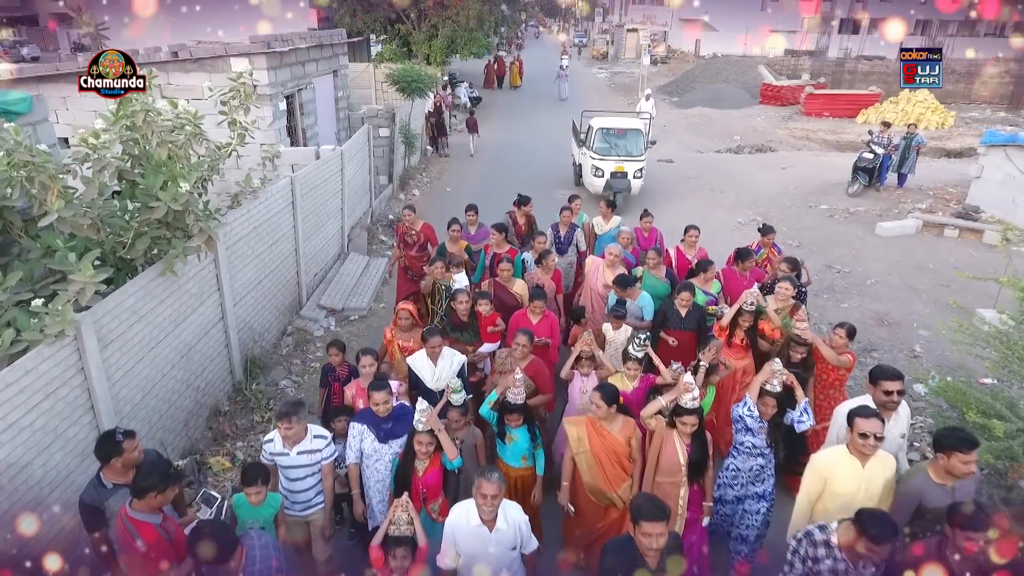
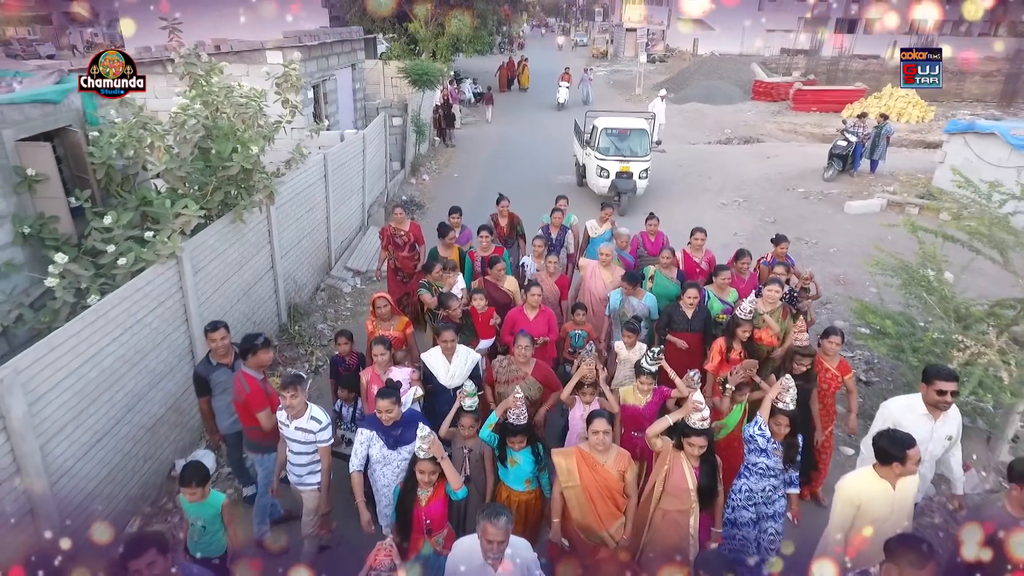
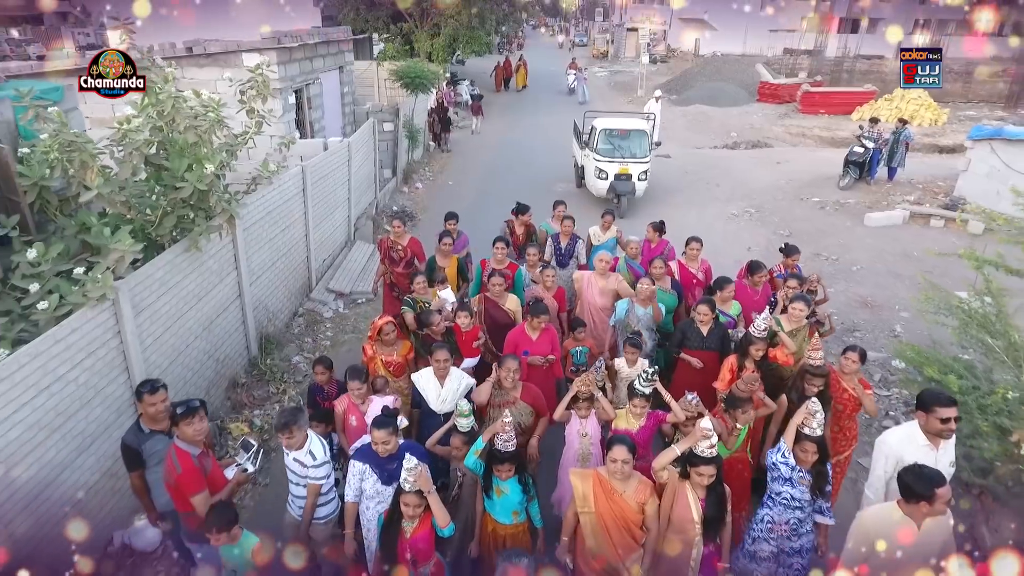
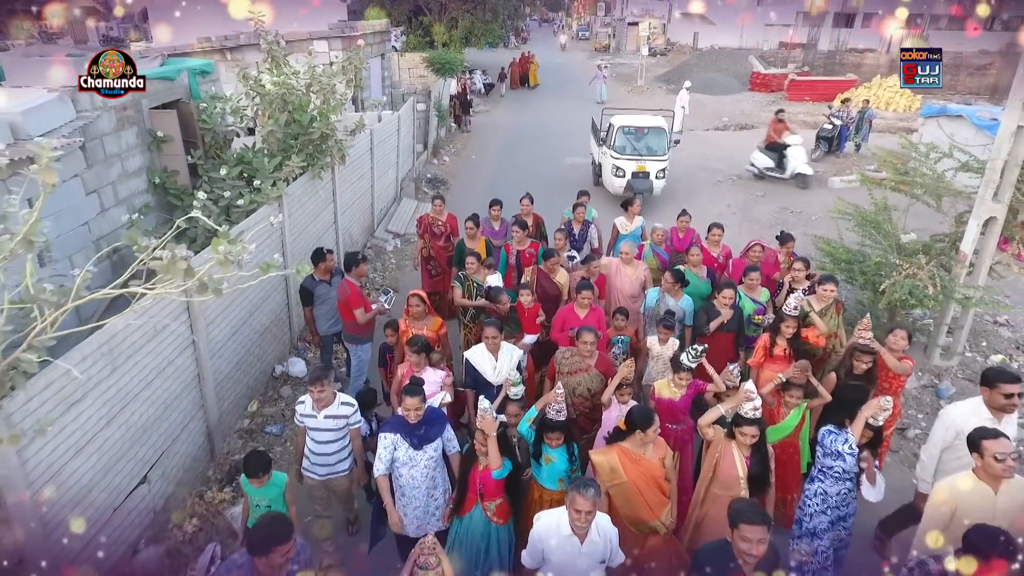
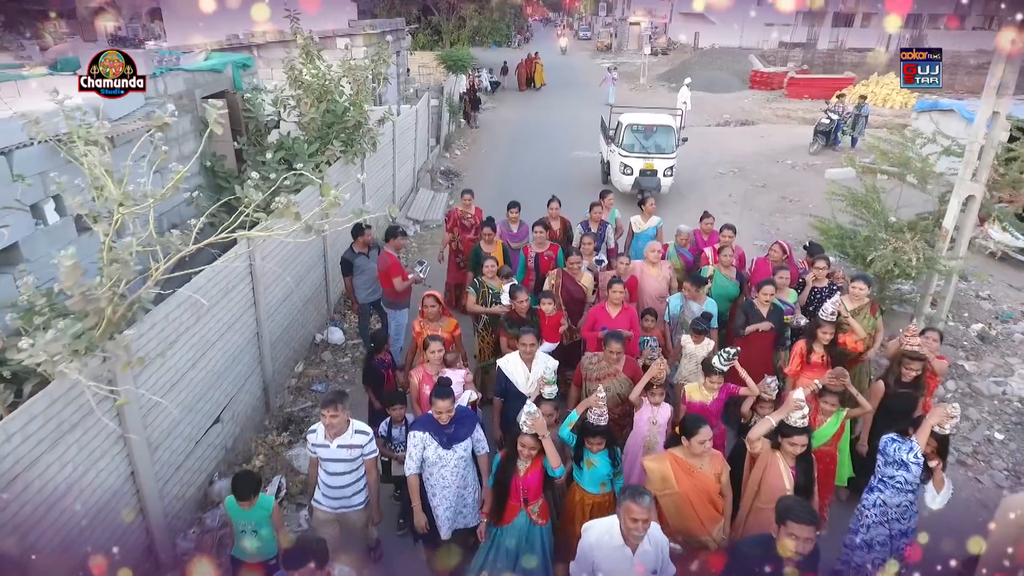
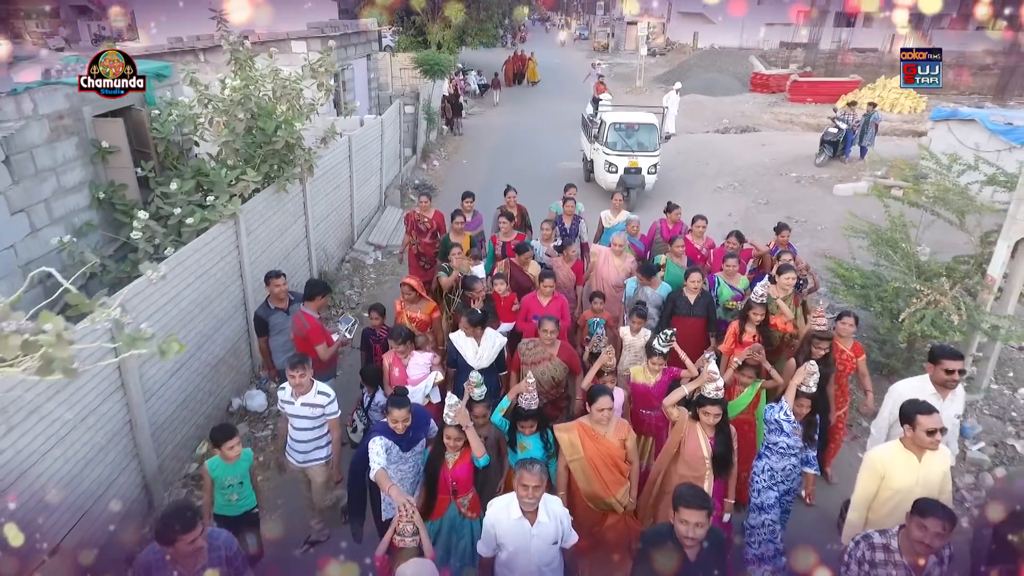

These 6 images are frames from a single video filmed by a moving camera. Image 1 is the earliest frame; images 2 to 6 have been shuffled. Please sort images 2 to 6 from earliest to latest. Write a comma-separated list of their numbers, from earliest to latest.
3, 2, 6, 4, 5
